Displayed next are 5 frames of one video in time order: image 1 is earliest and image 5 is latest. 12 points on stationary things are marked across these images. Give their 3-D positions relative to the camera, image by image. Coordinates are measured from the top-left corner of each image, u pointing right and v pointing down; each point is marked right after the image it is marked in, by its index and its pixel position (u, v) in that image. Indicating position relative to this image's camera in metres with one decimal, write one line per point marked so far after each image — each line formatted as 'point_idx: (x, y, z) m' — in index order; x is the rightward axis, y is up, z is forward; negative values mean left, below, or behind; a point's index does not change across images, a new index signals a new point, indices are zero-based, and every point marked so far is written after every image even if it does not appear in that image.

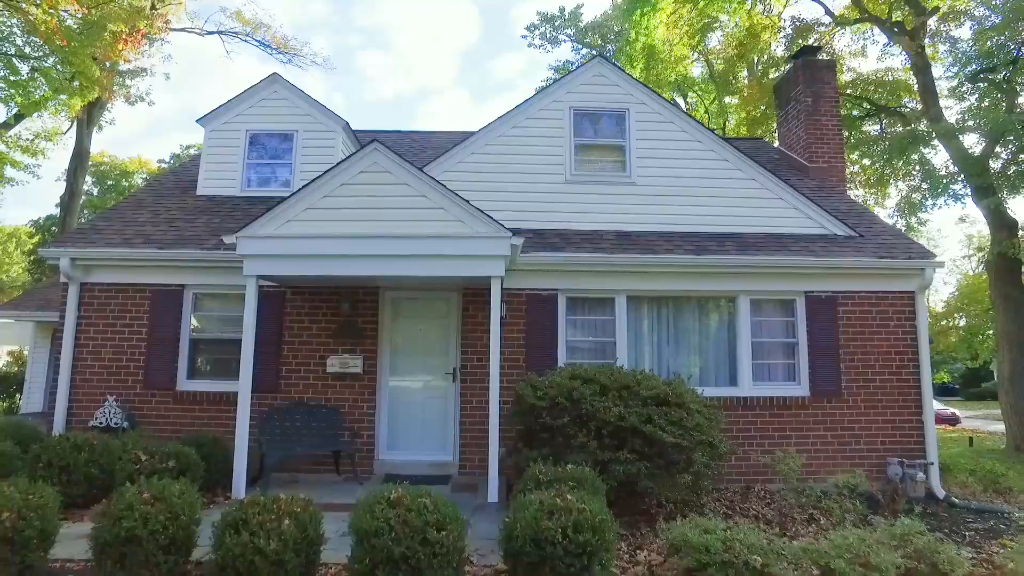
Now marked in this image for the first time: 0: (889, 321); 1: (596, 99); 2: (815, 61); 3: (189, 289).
0: (+6.7, -0.6, +8.4) m
1: (+1.7, +3.7, +9.4) m
2: (+7.5, +5.6, +11.7) m
3: (-5.7, 0.0, +8.4) m
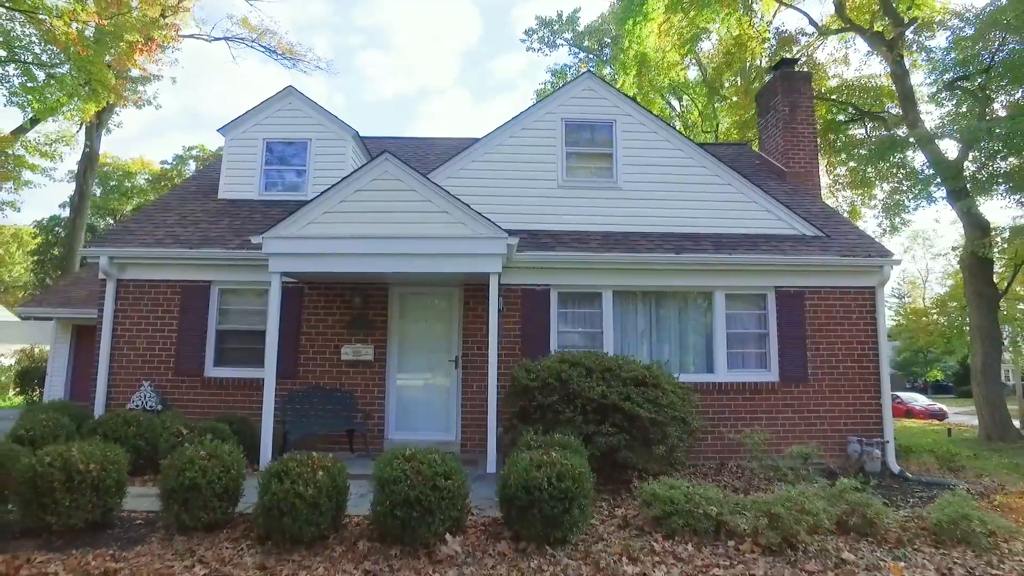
0: (+6.7, -0.5, +9.3) m
1: (+1.6, +3.8, +10.2) m
2: (+7.5, +5.7, +12.5) m
3: (-5.8, +0.1, +9.3) m
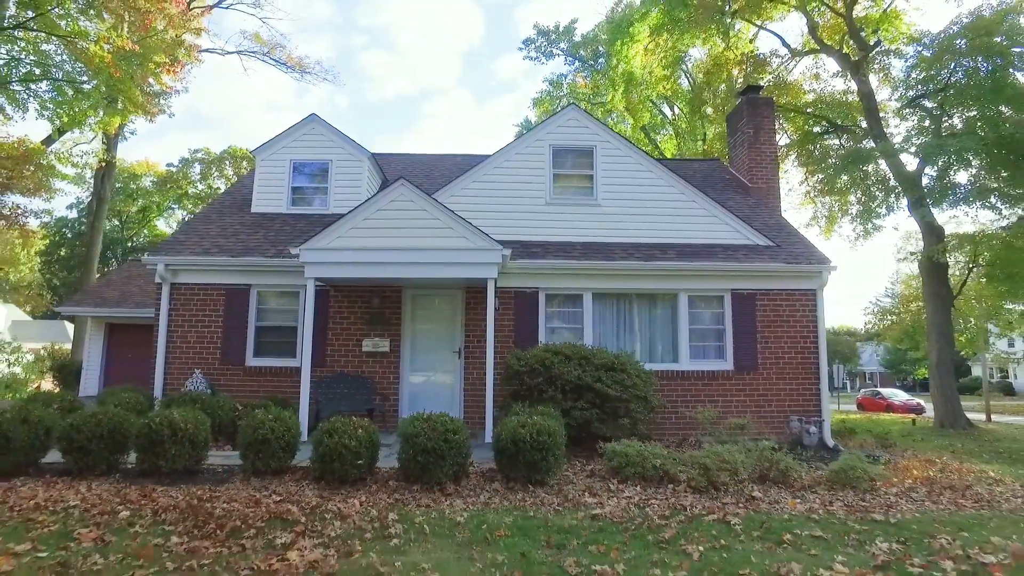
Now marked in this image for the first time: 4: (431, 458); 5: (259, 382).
0: (+6.5, -0.5, +10.9) m
1: (+1.5, +3.7, +11.9) m
2: (+7.3, +5.7, +14.2) m
3: (-5.9, 0.0, +10.9) m
4: (-1.1, -2.3, +6.4) m
5: (-5.7, -2.1, +10.6) m
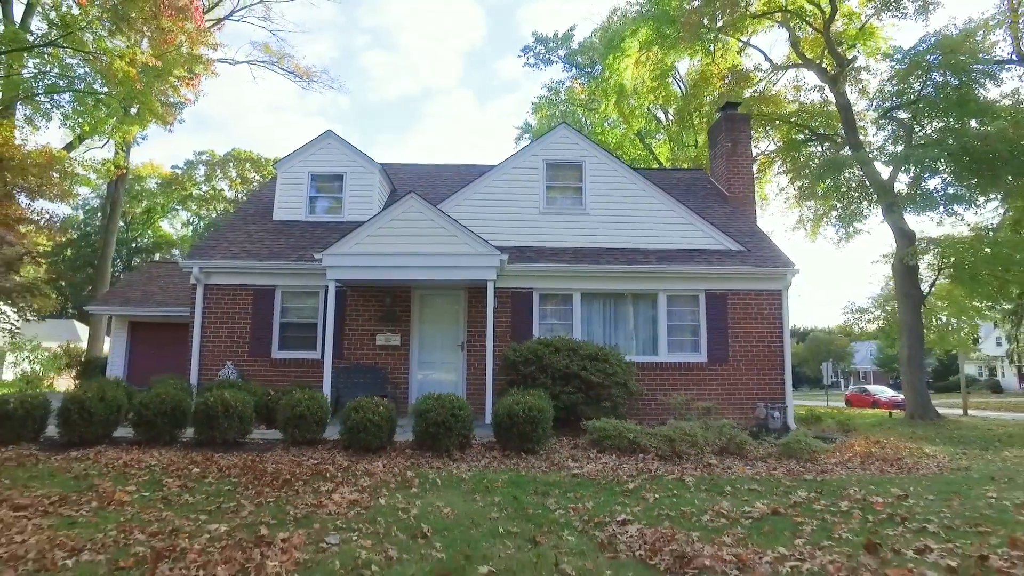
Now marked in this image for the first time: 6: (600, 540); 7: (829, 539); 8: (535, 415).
0: (+6.5, -0.6, +12.2) m
1: (+1.4, +3.7, +13.2) m
2: (+7.3, +5.7, +15.5) m
3: (-6.0, 0.0, +12.2) m
4: (-1.2, -2.3, +7.7) m
5: (-5.7, -2.1, +11.9) m
6: (+0.9, -2.5, +4.7) m
7: (+3.2, -2.5, +4.8) m
8: (+0.4, -2.1, +7.8) m
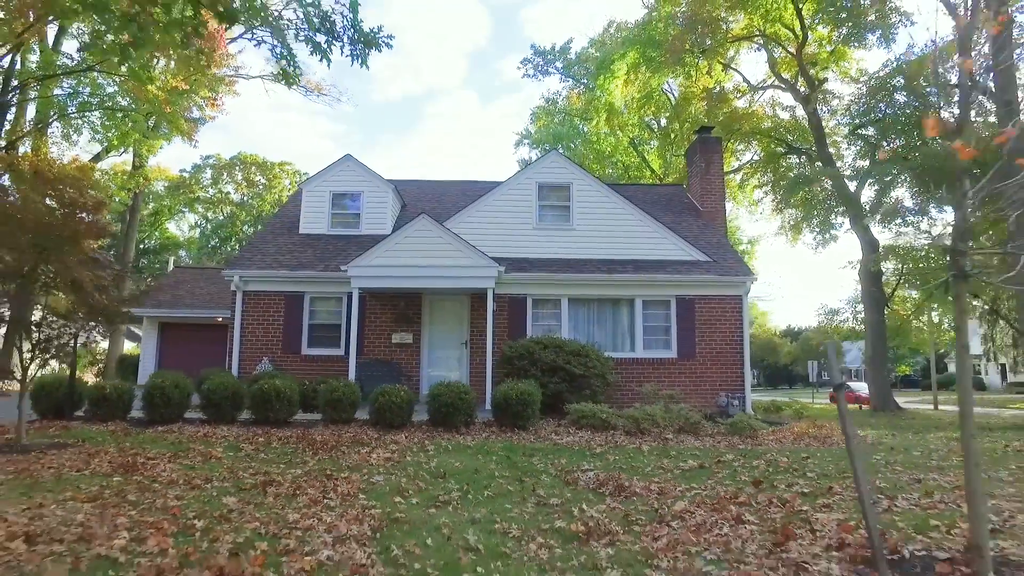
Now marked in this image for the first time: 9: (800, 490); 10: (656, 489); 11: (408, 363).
0: (+6.4, -0.7, +14.2) m
1: (+1.3, +3.5, +15.1) m
2: (+7.2, +5.5, +17.4) m
3: (-6.1, -0.2, +14.1) m
4: (-1.3, -2.5, +9.6) m
5: (-5.8, -2.3, +13.8) m
6: (+0.8, -2.7, +6.6) m
7: (+3.1, -2.7, +6.7) m
8: (+0.3, -2.3, +9.7) m
9: (+3.7, -2.6, +6.1) m
10: (+1.9, -2.6, +6.1) m
11: (-3.0, -2.2, +13.8) m
